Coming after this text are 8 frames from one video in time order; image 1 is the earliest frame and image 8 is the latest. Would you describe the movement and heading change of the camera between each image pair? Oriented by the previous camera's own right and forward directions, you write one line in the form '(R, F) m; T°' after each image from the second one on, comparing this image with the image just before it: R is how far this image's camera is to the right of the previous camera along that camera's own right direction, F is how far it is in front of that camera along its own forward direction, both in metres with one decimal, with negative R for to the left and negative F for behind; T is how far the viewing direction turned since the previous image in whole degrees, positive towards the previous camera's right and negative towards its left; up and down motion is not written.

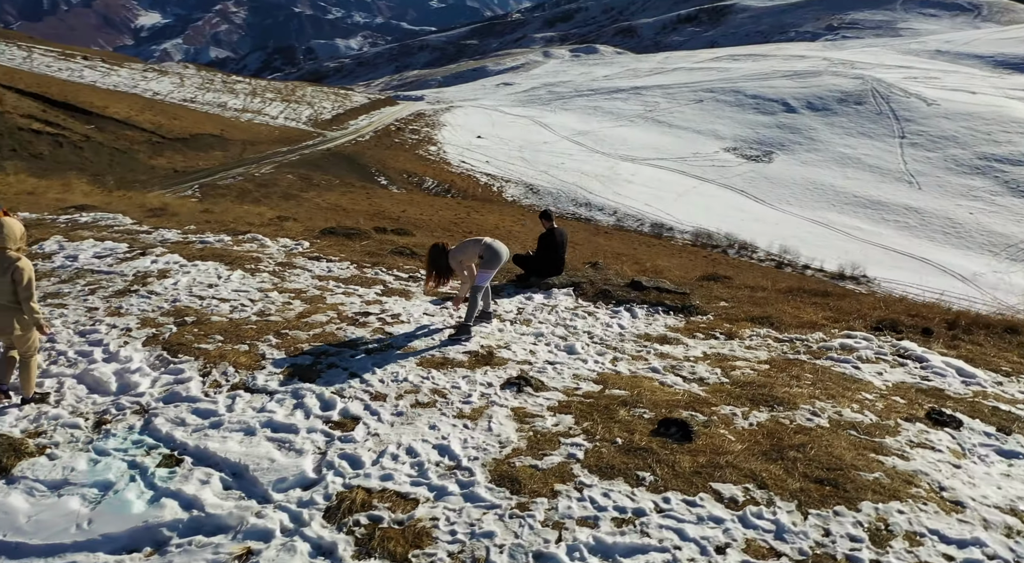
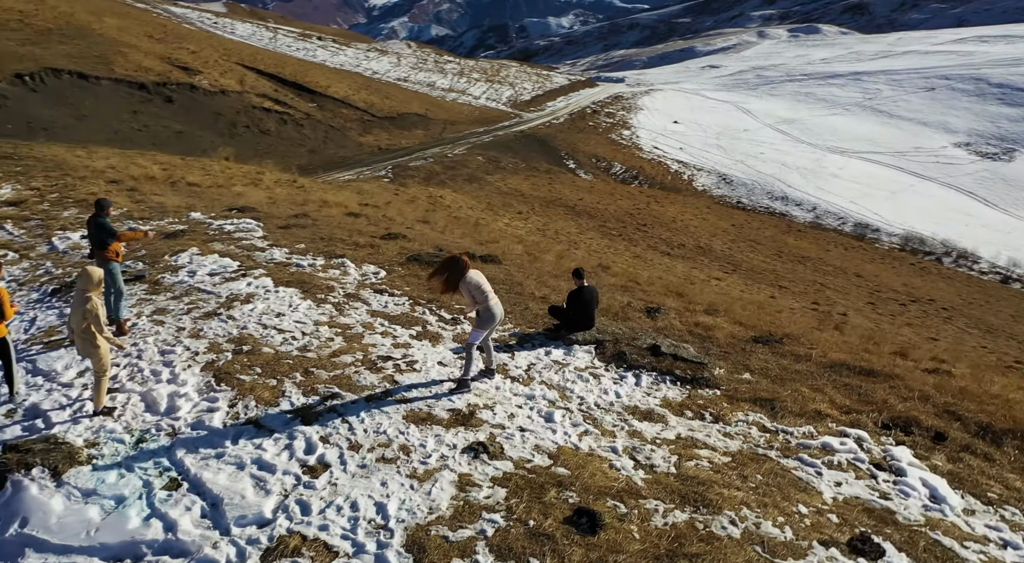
(+1.5, -0.3) m; -14°
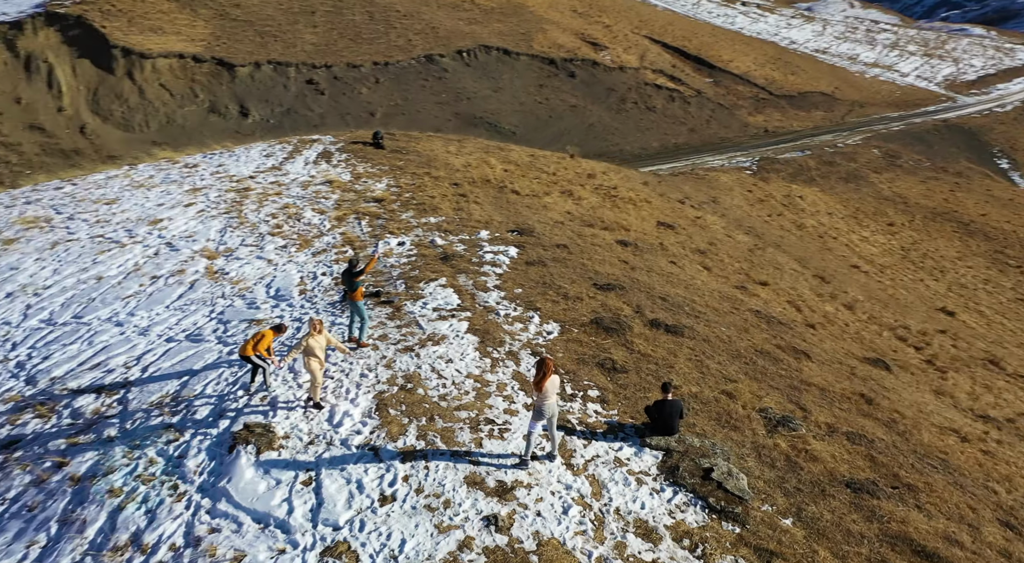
(+2.9, -0.8) m; -28°
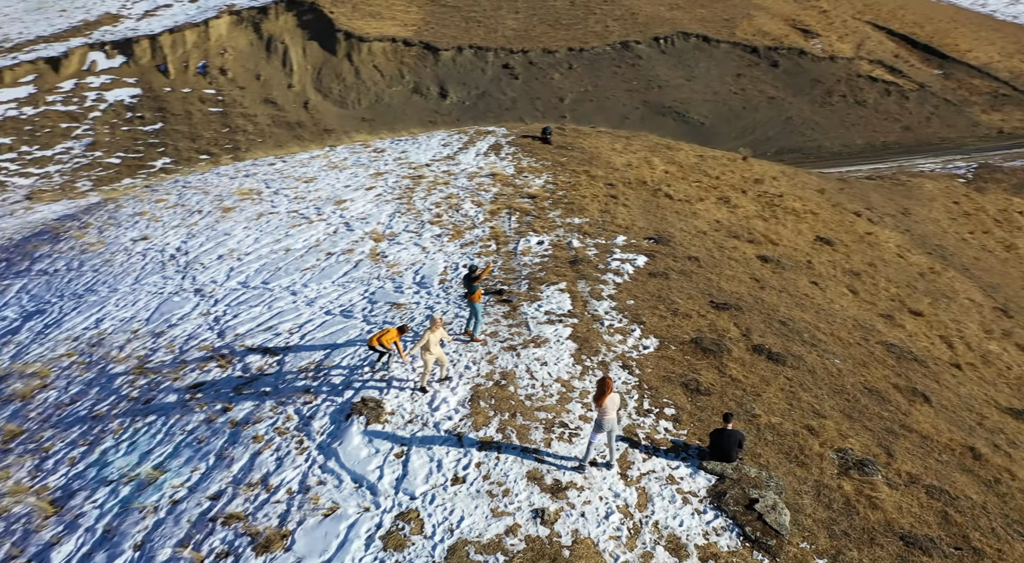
(+1.2, -0.9) m; -14°
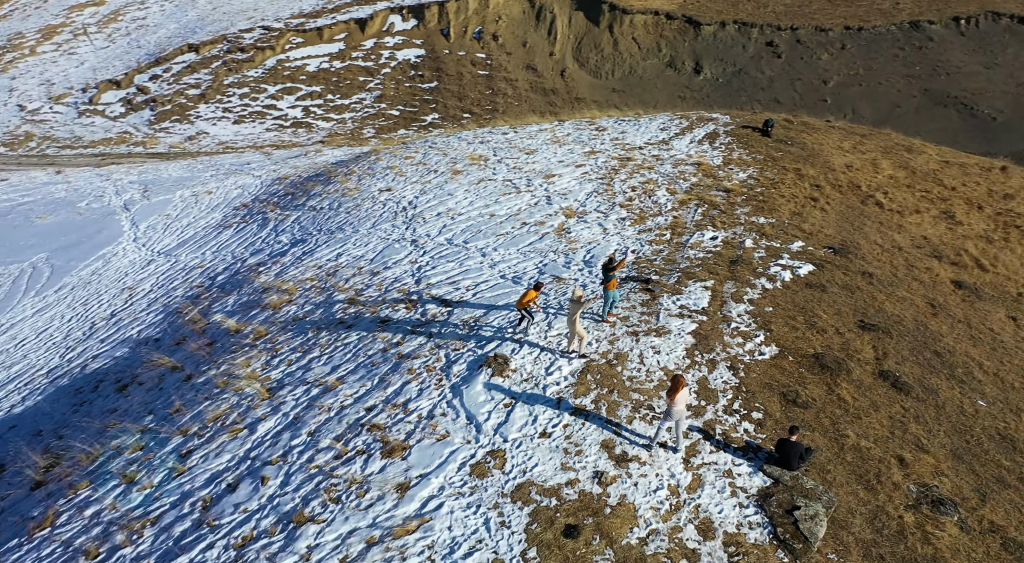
(+2.1, -1.2) m; -20°
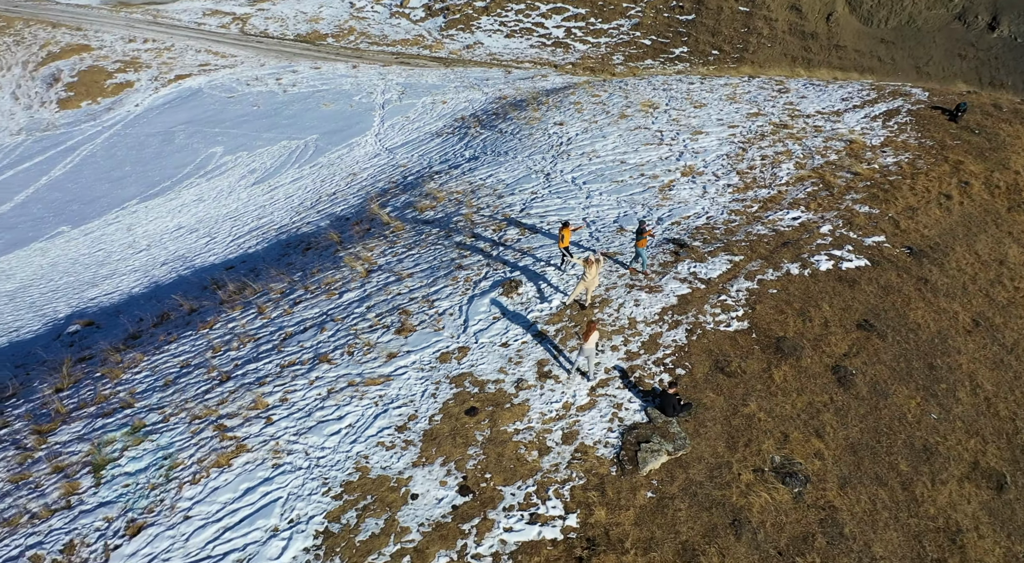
(+4.9, -1.8) m; -19°
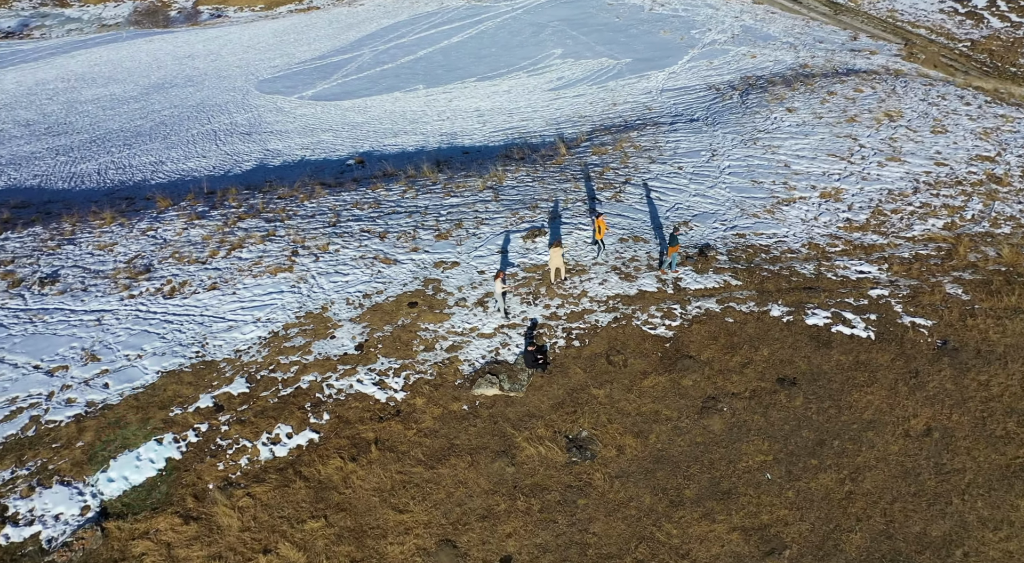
(+7.6, -1.2) m; -24°
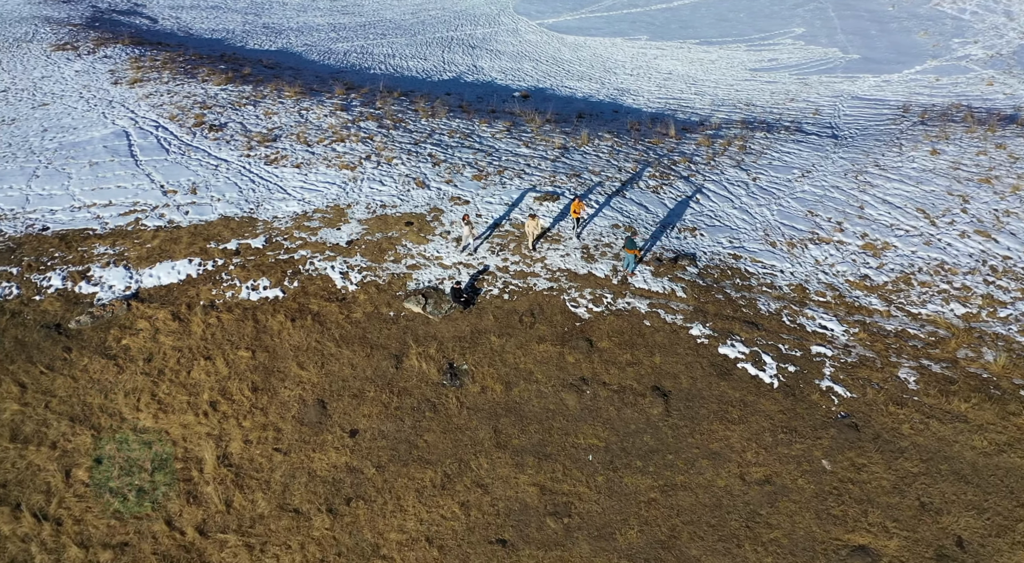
(+6.2, -1.3) m; -16°
